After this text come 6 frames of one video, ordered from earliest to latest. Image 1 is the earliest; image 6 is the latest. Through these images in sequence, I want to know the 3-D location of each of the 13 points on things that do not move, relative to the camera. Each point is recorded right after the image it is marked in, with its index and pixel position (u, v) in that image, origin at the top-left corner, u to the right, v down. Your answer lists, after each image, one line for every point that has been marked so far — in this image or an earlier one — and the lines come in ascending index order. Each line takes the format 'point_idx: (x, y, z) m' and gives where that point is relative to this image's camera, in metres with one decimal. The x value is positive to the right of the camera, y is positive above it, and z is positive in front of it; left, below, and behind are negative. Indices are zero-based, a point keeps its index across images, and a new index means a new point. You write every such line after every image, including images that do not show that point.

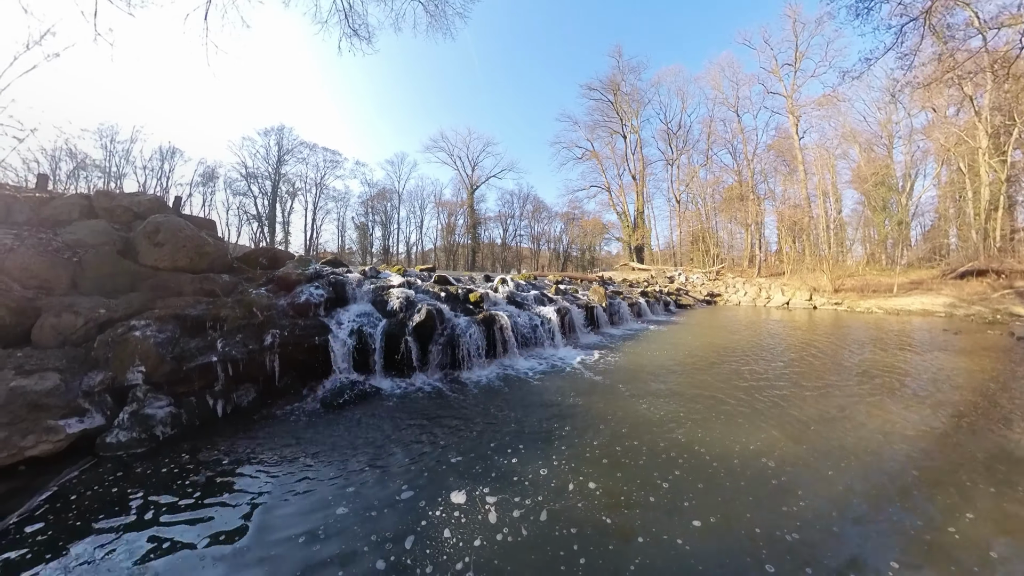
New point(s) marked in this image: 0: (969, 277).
0: (+15.8, +0.7, +14.1) m
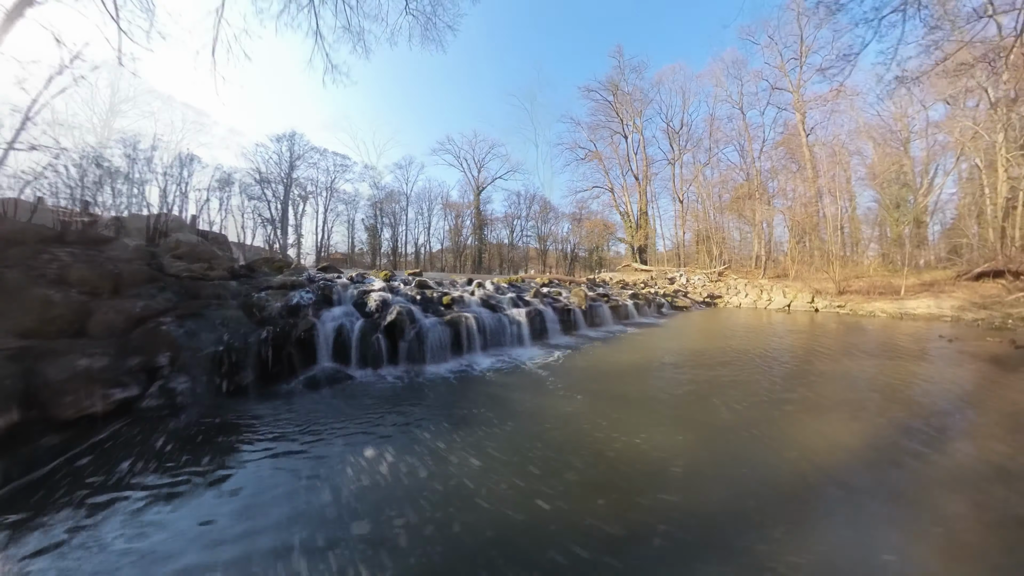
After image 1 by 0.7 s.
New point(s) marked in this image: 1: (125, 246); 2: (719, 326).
0: (+16.0, +0.7, +13.4) m
1: (-6.3, +0.8, +6.7) m
2: (+6.8, -0.9, +12.9) m
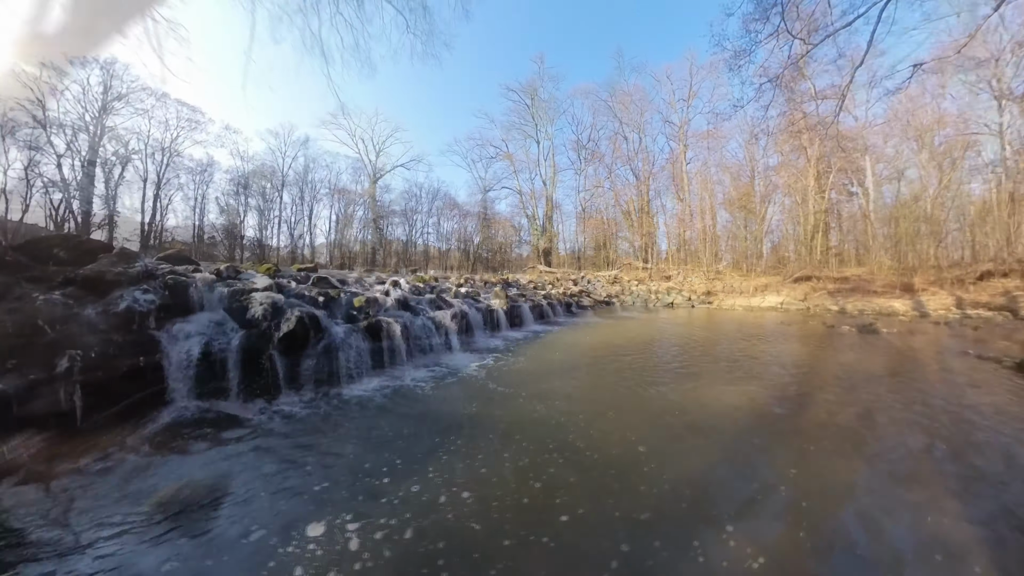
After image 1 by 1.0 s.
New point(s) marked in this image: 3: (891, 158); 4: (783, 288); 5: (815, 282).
0: (+12.2, +0.3, +17.2) m
1: (-6.5, +0.9, +3.3) m
2: (+3.7, -1.1, +13.7) m
3: (+13.9, +4.8, +14.9) m
4: (+11.1, -0.1, +17.0) m
5: (+12.2, +0.2, +16.7) m
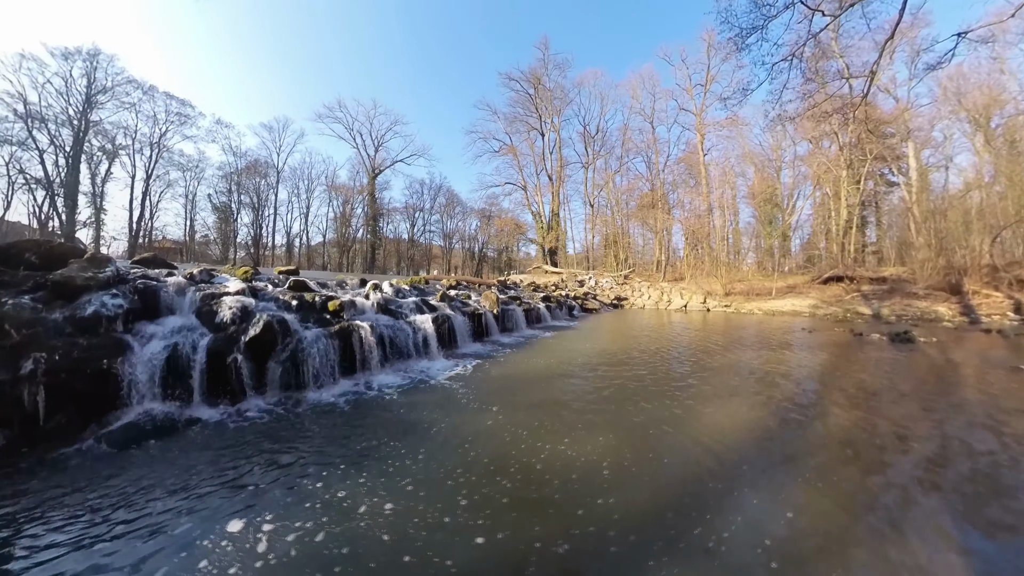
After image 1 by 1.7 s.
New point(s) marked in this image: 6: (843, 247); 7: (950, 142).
0: (+12.6, +0.2, +16.1) m
1: (-6.8, +0.9, +3.0) m
2: (+3.9, -1.2, +12.9) m
3: (+14.2, +4.8, +13.7) m
4: (+11.4, -0.1, +15.9) m
5: (+12.6, +0.2, +15.5) m
6: (+13.8, +1.7, +17.0) m
7: (+14.5, +4.8, +13.5) m
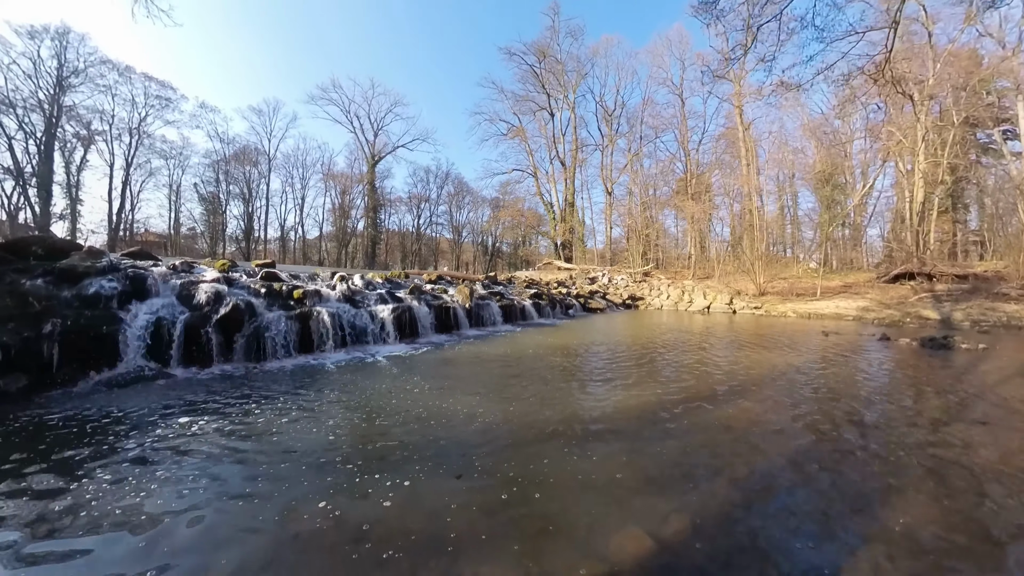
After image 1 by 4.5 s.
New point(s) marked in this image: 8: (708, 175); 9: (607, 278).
0: (+13.3, +0.3, +13.8) m
1: (-7.1, +0.9, +2.5) m
2: (+4.4, -1.1, +11.4) m
3: (+14.7, +4.8, +11.3) m
4: (+12.1, 0.0, +13.7) m
5: (+13.2, +0.2, +13.3) m
6: (+14.6, +1.8, +14.6) m
7: (+15.0, +4.9, +11.1) m
8: (+9.1, +5.0, +19.2) m
9: (+4.9, +0.5, +19.4) m
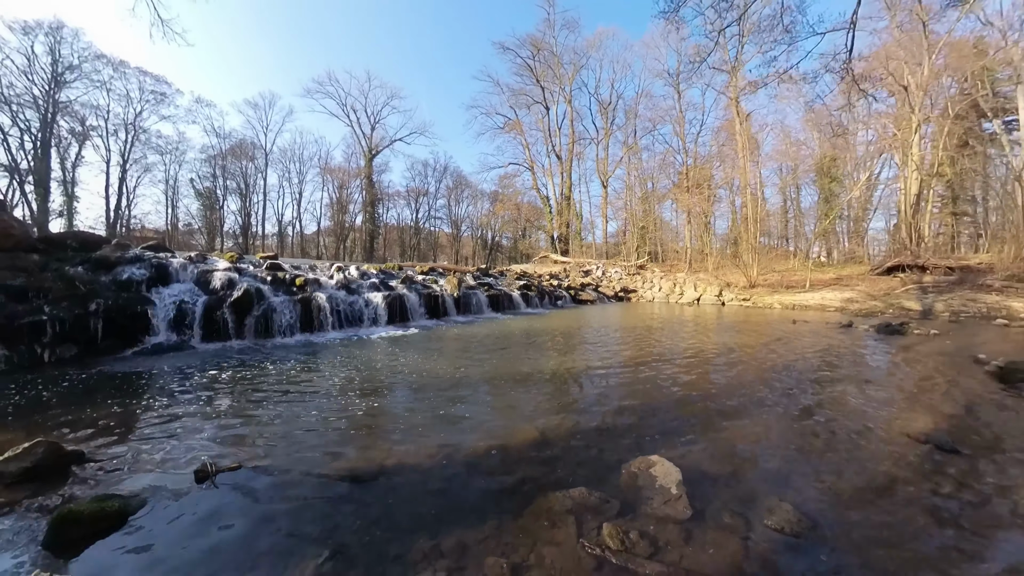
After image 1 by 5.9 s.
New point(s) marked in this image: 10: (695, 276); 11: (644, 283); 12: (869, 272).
0: (+13.3, +0.6, +13.7) m
1: (-7.2, +0.9, +2.5) m
2: (+4.3, -0.9, +11.4) m
3: (+14.7, +5.1, +11.1) m
4: (+12.1, +0.2, +13.6) m
5: (+13.2, +0.5, +13.2) m
6: (+14.6, +2.1, +14.4) m
7: (+15.0, +5.1, +10.9) m
8: (+9.1, +5.4, +19.1) m
9: (+5.0, +0.8, +19.3) m
10: (+8.3, +0.5, +17.8) m
11: (+6.2, +0.2, +17.7) m
12: (+13.0, +0.6, +14.4) m
